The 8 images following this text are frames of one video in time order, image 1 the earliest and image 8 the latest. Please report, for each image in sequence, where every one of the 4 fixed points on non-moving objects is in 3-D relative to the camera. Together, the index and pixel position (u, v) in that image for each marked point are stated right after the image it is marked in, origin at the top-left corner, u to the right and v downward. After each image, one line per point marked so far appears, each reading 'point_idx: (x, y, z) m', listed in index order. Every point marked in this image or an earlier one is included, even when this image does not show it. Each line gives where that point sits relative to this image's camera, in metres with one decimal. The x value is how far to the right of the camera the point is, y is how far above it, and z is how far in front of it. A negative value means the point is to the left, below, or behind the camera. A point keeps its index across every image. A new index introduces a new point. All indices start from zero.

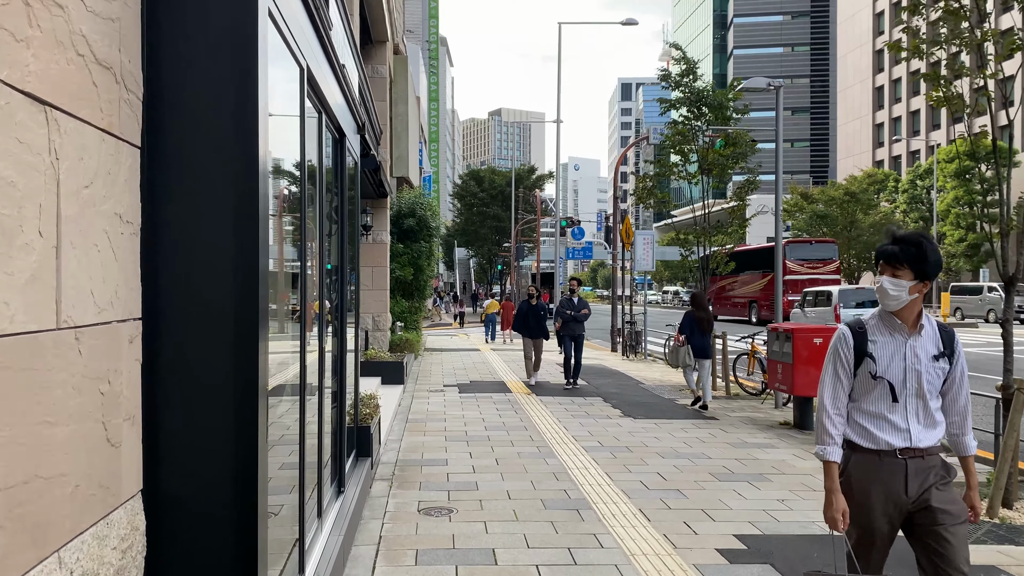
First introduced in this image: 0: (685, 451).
0: (+1.5, -1.5, +7.3) m
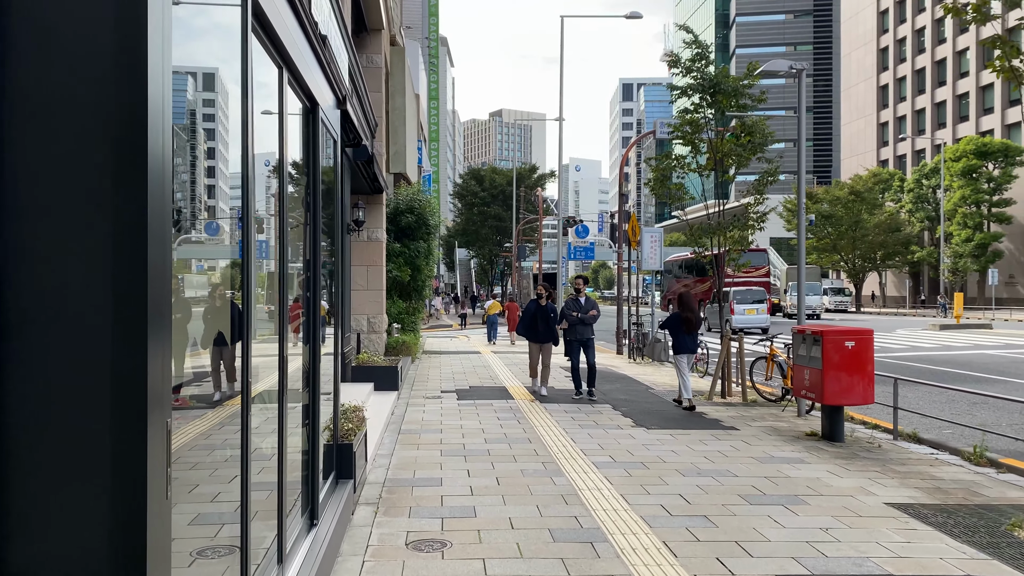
0: (+1.6, -1.4, +6.6) m
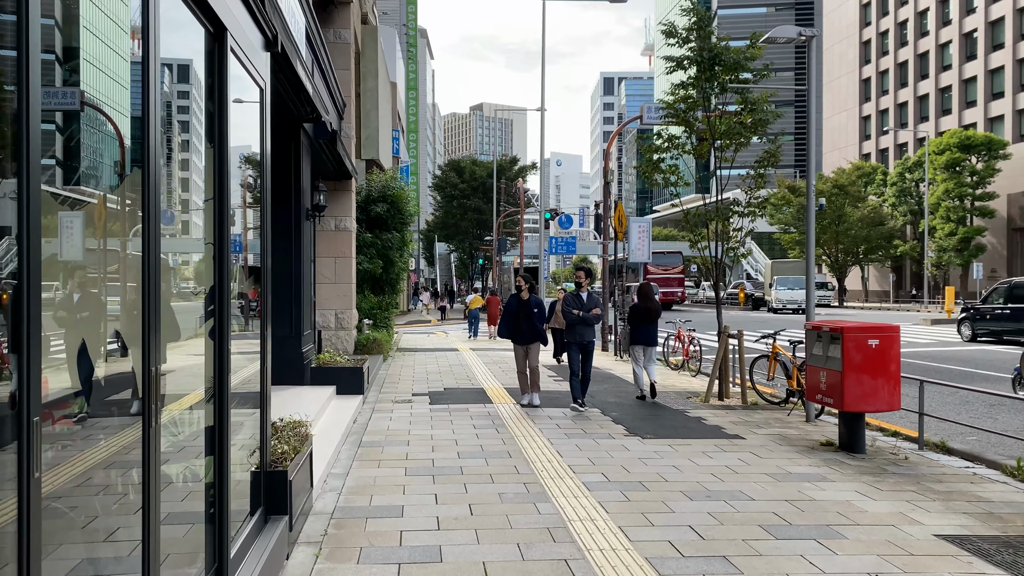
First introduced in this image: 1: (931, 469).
0: (+1.4, -1.4, +5.6) m
1: (+3.3, -1.4, +6.4) m
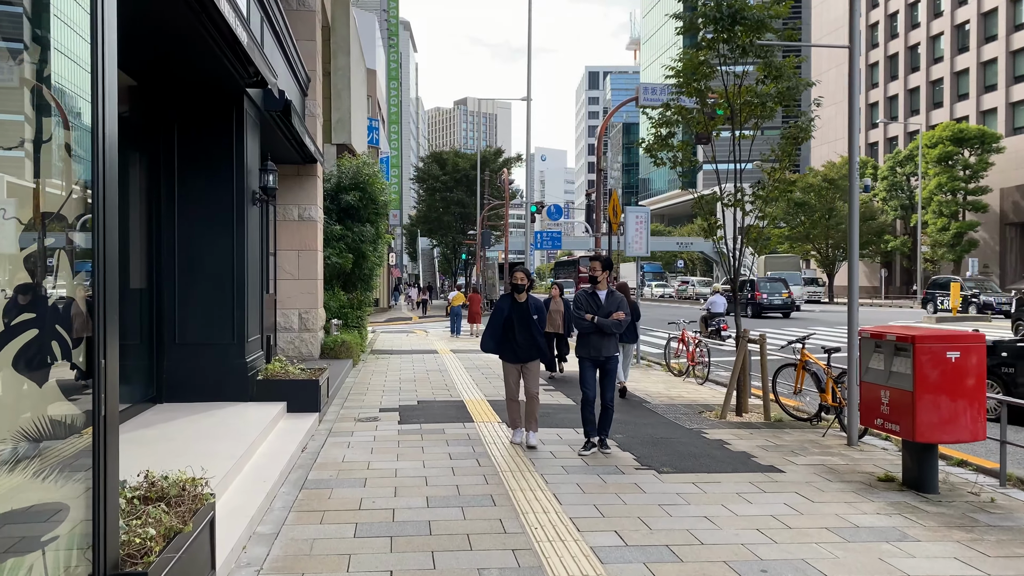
0: (+1.3, -1.4, +4.2) m
1: (+3.2, -1.4, +5.0) m
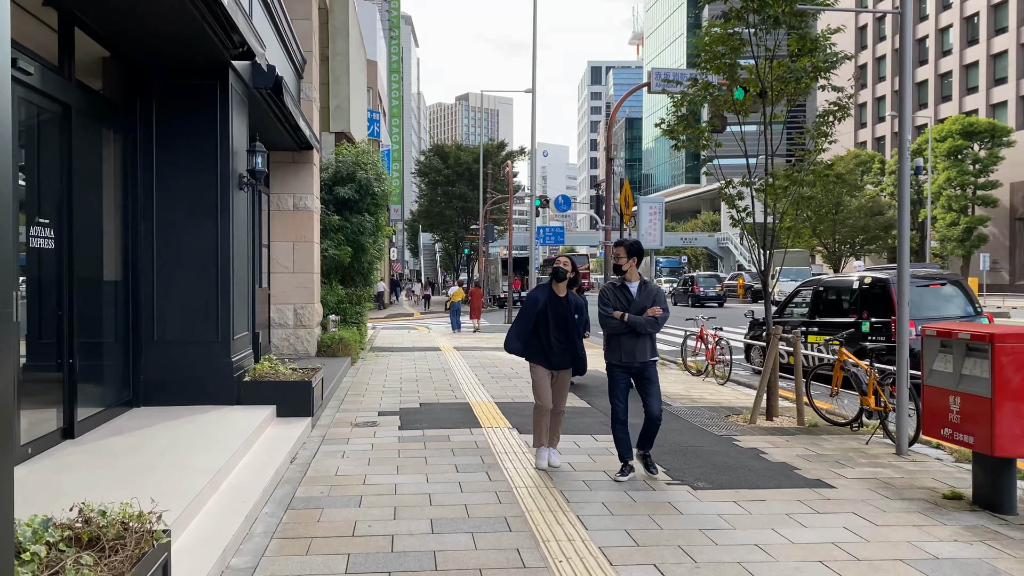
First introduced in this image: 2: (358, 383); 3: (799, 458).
0: (+1.4, -1.3, +3.5) m
1: (+3.3, -1.4, +4.3) m
2: (-2.0, -1.2, +10.4) m
3: (+2.2, -1.3, +6.4) m
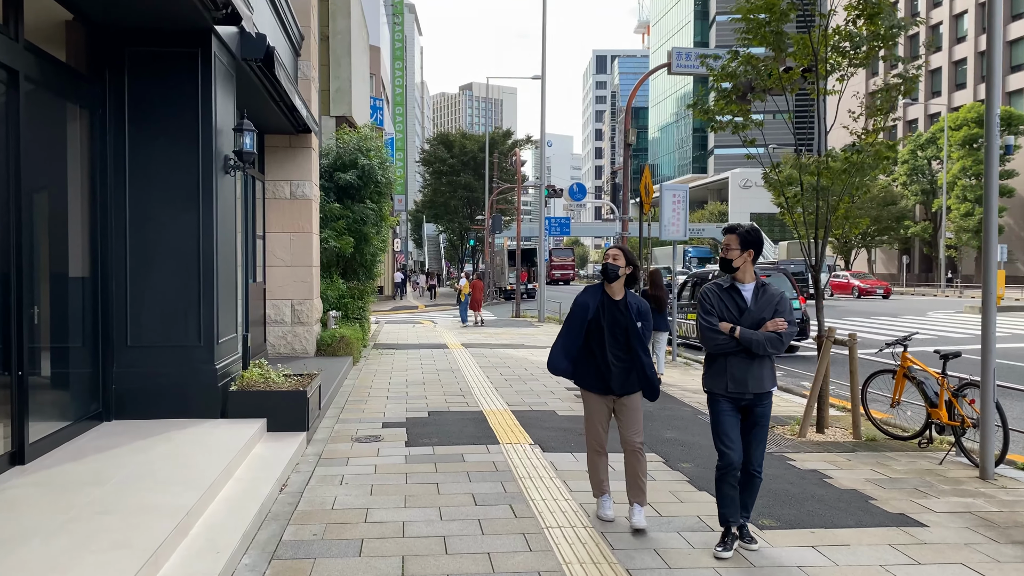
0: (+1.6, -1.3, +2.6) m
1: (+3.5, -1.4, +3.4) m
2: (-1.8, -1.2, +9.6) m
3: (+2.4, -1.3, +5.5) m
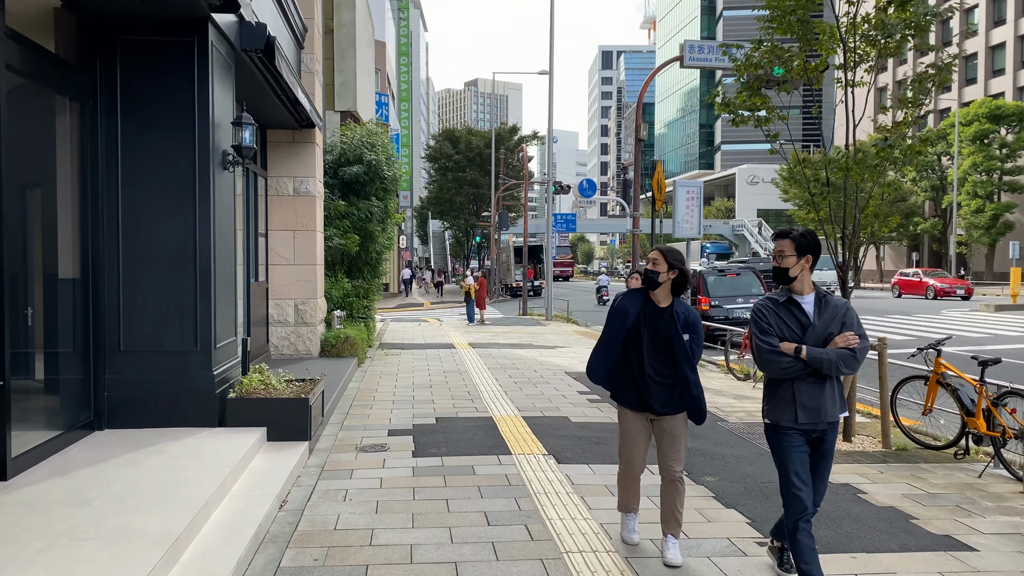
0: (+1.6, -1.4, +2.3) m
1: (+3.5, -1.4, +3.1) m
2: (-1.7, -1.2, +9.3) m
3: (+2.5, -1.3, +5.2) m
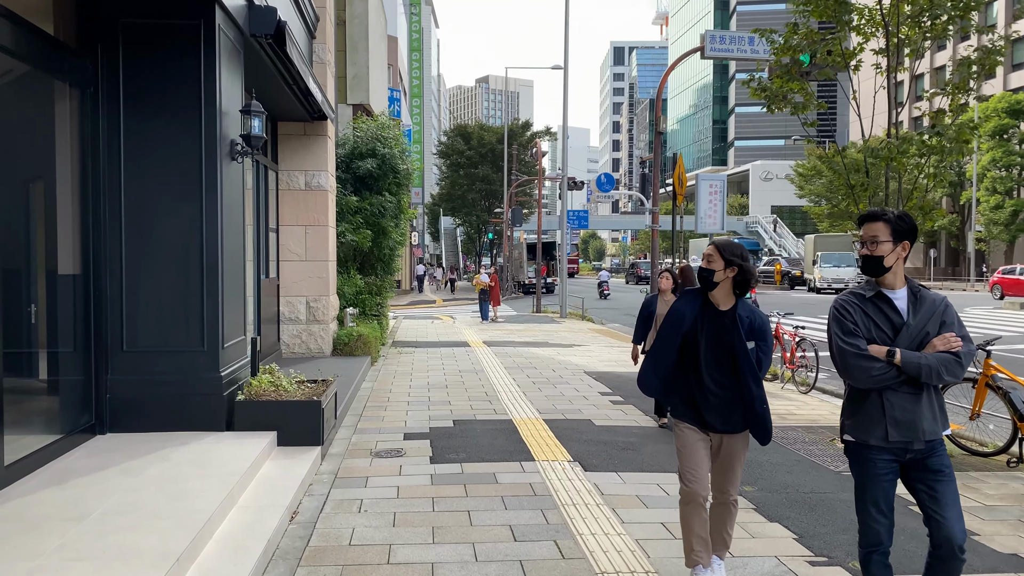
0: (+1.8, -1.4, +1.9) m
1: (+3.7, -1.4, +2.7) m
2: (-1.5, -1.1, +9.0) m
3: (+2.6, -1.3, +4.8) m
